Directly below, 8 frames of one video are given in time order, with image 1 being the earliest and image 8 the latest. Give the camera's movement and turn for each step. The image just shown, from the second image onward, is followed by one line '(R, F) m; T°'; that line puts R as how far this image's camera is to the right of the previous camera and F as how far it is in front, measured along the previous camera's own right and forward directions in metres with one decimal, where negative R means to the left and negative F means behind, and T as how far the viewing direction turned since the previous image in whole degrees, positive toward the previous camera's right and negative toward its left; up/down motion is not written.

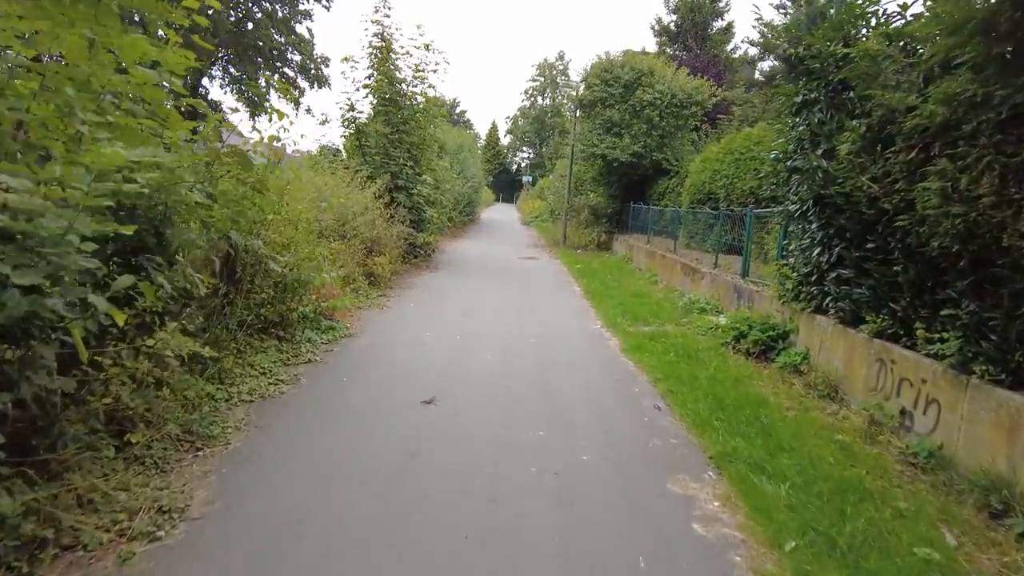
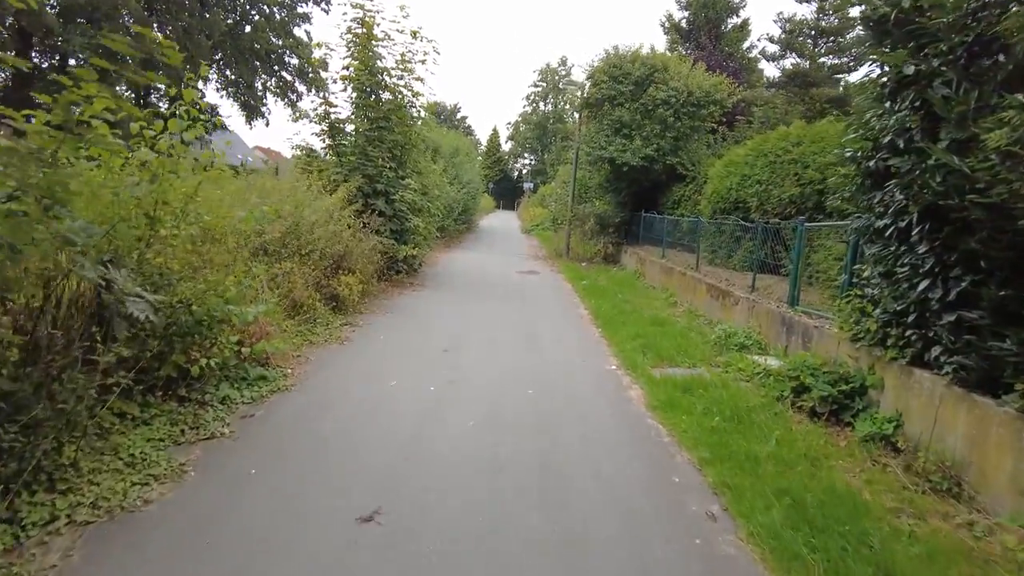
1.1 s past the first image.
(+0.1, +1.7) m; 0°
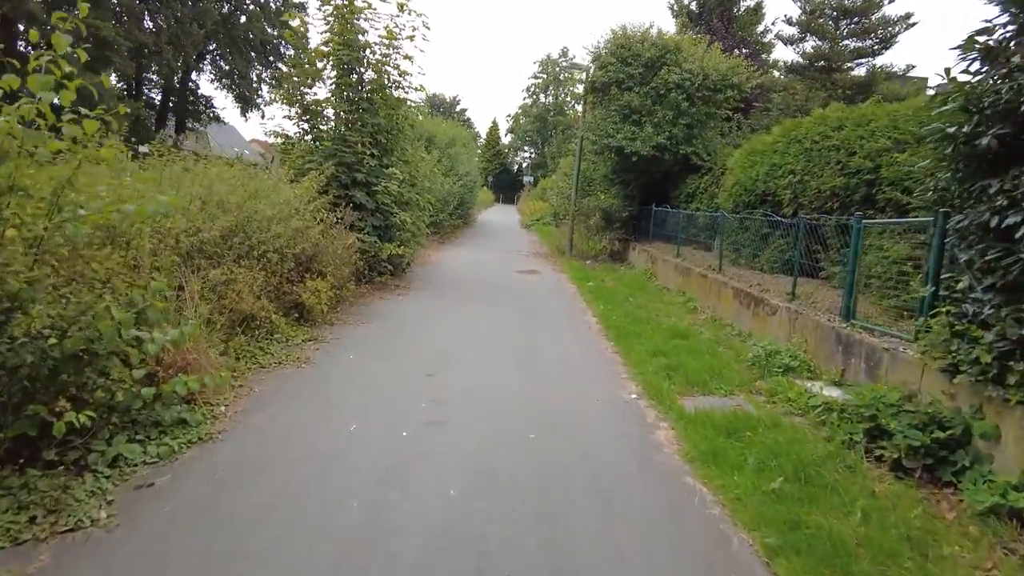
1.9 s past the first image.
(0.0, +1.3) m; 0°
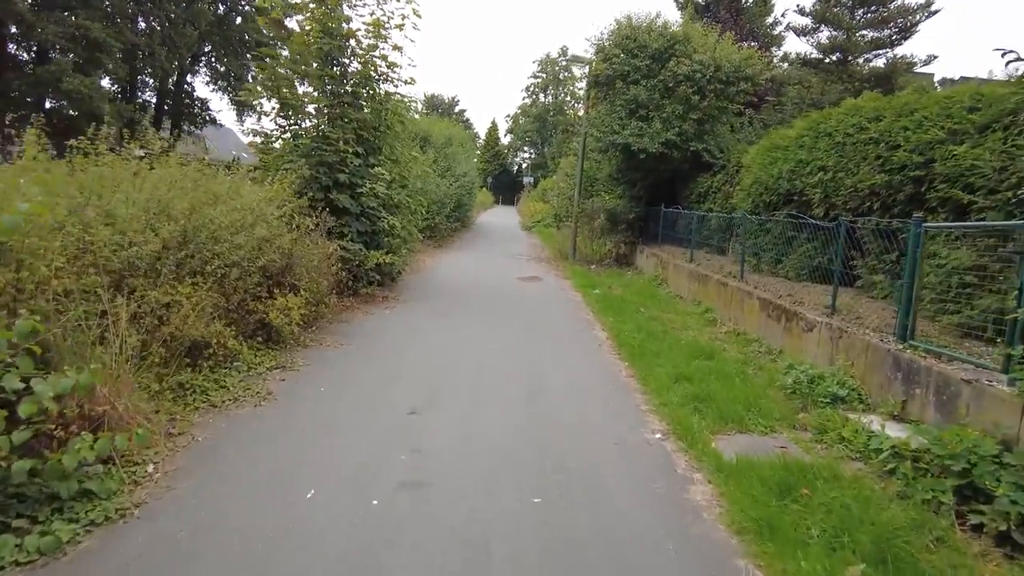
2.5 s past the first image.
(0.0, +0.9) m; 0°
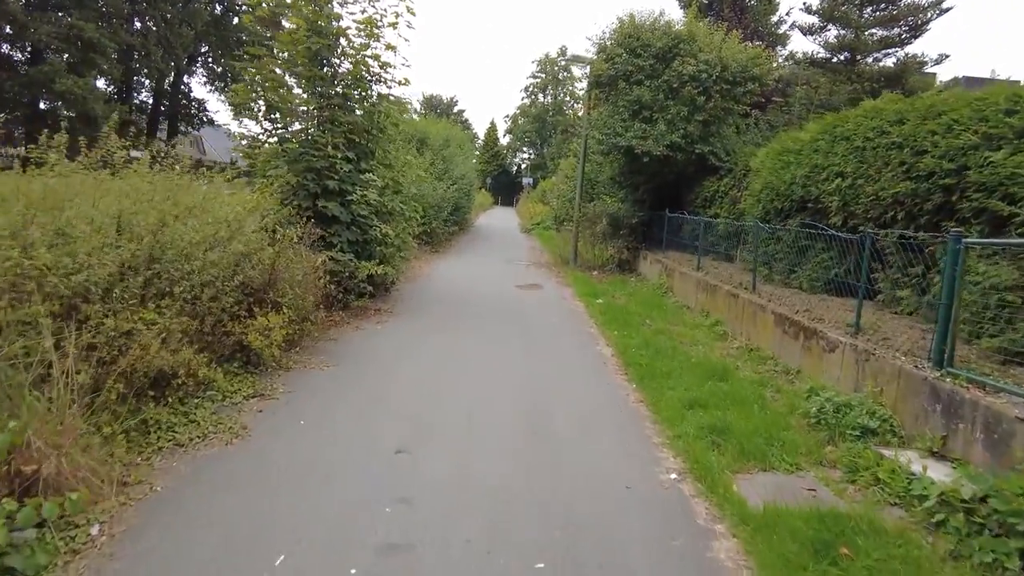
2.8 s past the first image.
(0.0, +0.5) m; 0°
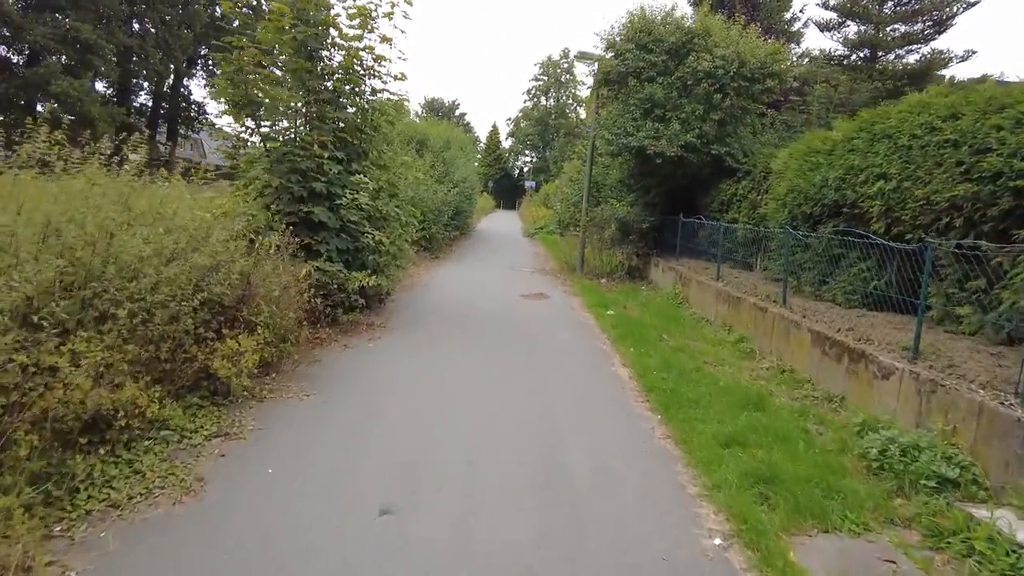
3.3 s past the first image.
(0.0, +0.8) m; 0°
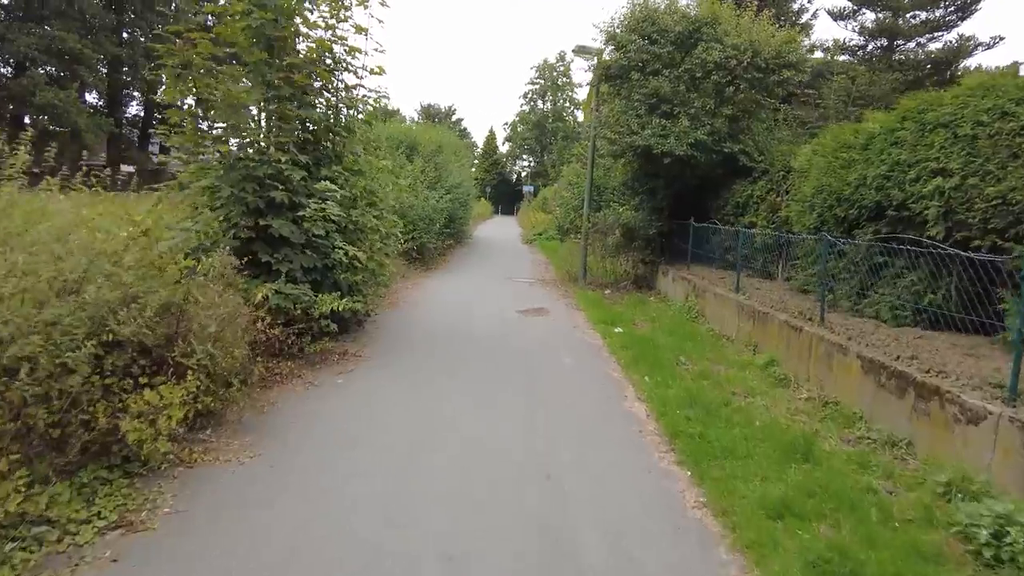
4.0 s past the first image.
(+0.1, +1.1) m; 0°
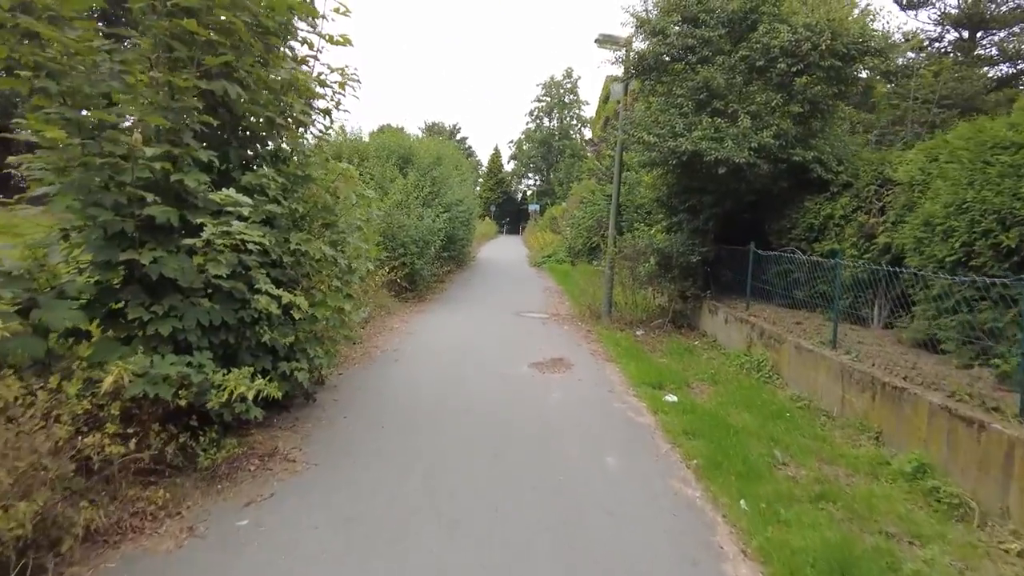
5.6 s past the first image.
(-0.1, +2.5) m; 0°
